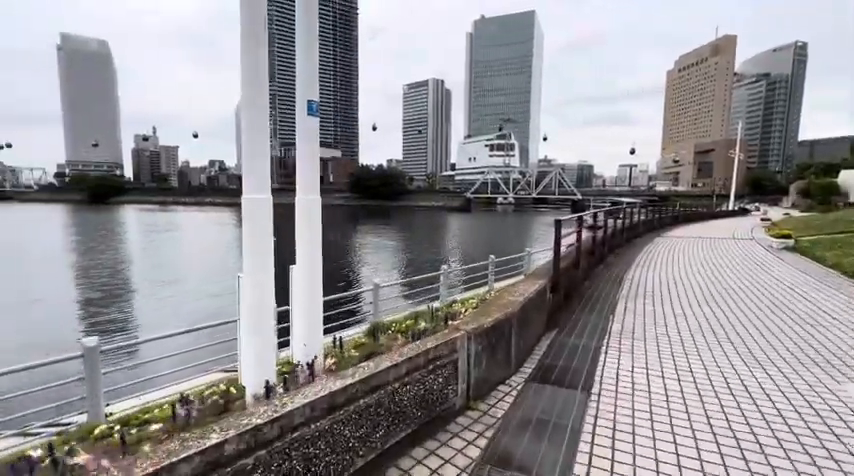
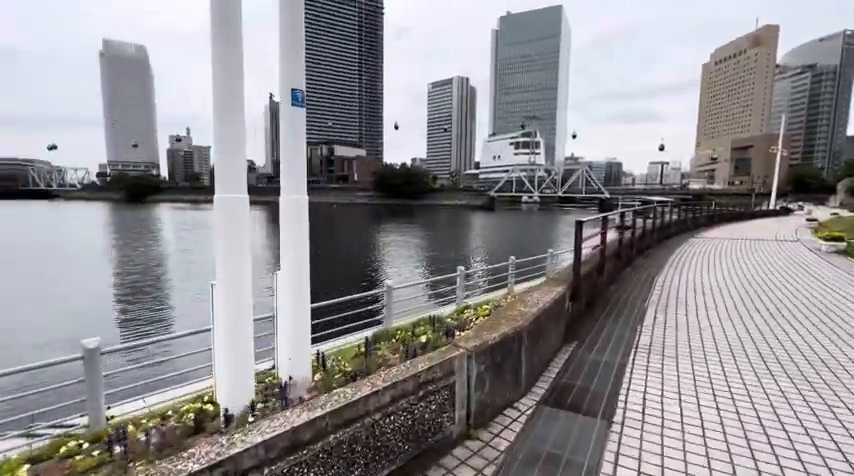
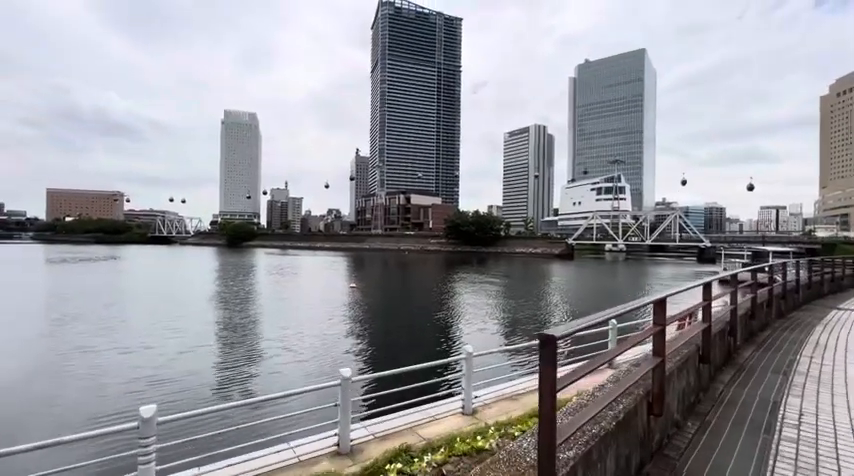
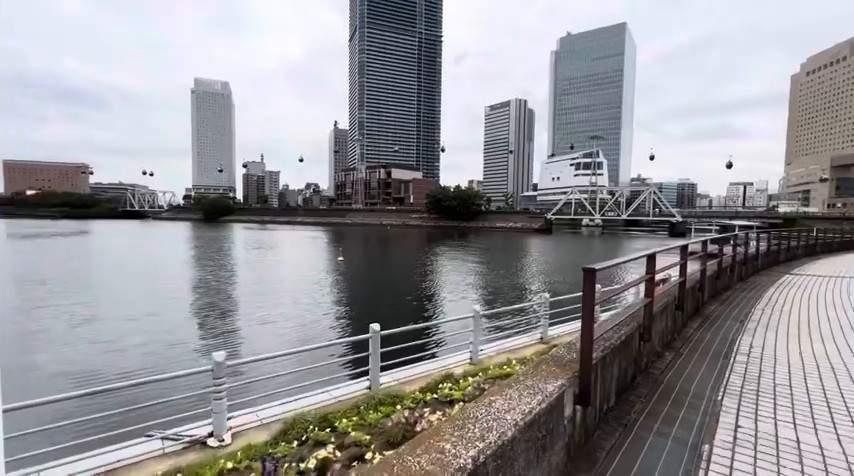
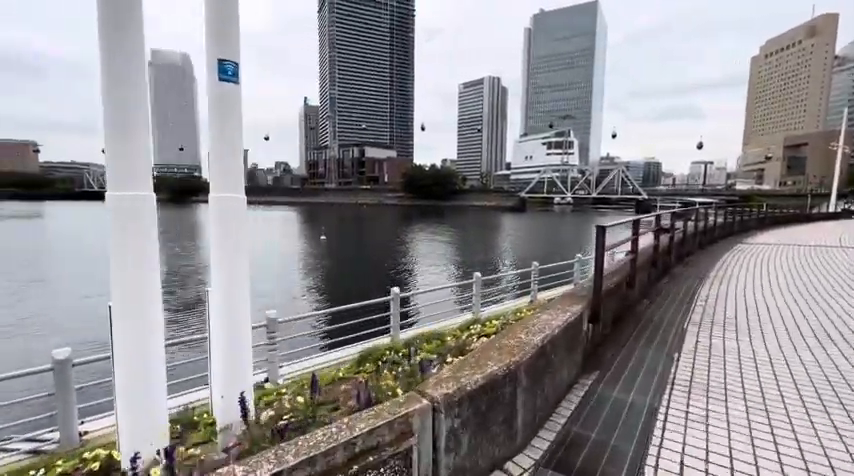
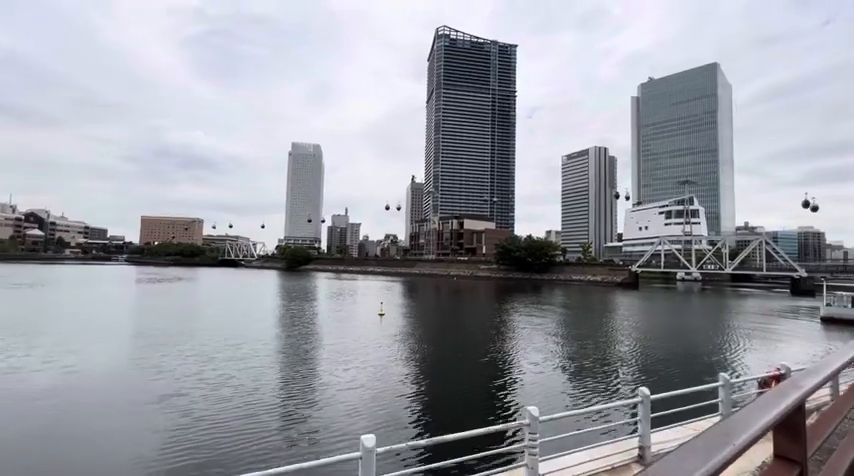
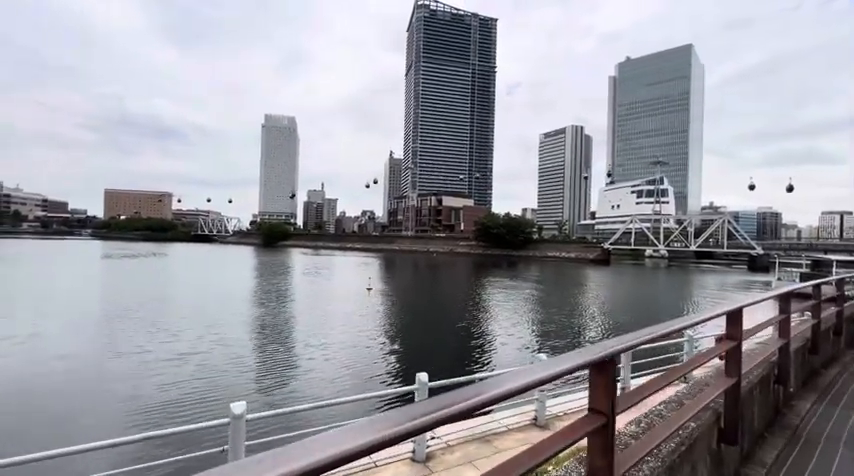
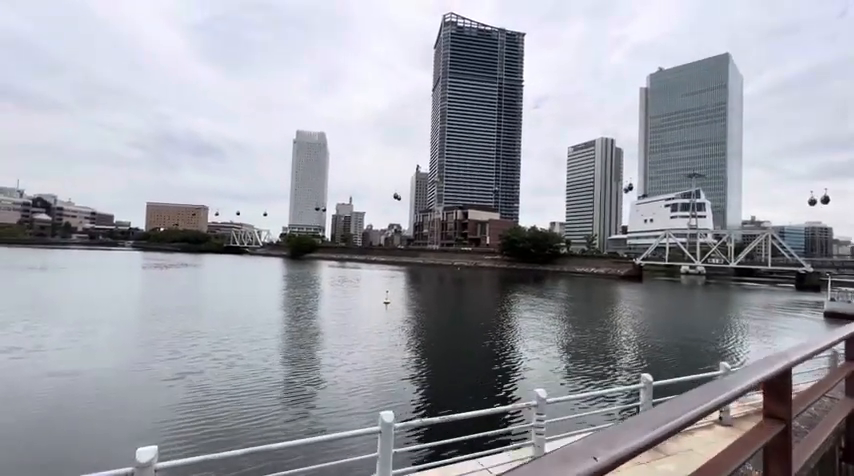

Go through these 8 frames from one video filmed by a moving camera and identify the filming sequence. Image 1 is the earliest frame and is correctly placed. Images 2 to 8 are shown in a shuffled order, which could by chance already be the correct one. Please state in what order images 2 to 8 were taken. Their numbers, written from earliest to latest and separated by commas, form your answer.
2, 5, 4, 3, 7, 8, 6
